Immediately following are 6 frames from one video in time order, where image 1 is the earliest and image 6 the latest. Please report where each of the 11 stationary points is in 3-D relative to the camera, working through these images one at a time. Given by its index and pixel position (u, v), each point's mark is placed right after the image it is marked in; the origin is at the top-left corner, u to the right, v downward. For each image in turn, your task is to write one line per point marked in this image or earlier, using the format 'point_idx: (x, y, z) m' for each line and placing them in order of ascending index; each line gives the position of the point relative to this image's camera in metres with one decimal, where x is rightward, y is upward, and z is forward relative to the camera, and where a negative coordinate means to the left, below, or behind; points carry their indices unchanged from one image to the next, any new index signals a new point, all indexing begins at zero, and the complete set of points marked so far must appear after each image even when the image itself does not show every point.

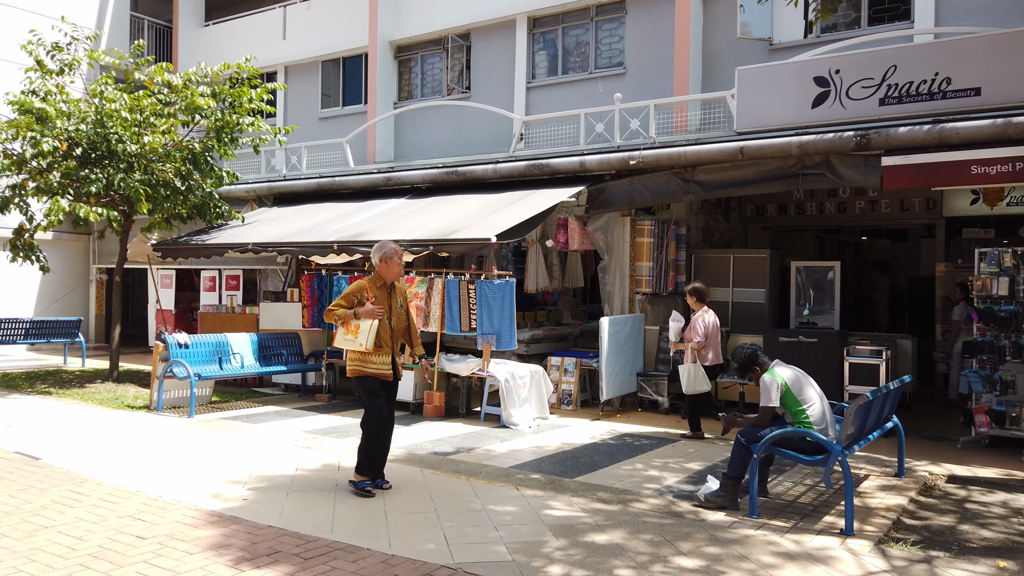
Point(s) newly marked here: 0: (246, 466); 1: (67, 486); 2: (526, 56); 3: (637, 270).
0: (-2.3, -1.6, +6.6) m
1: (-3.5, -1.5, +5.9) m
2: (+0.2, +4.3, +14.1) m
3: (+1.8, +0.3, +10.9) m
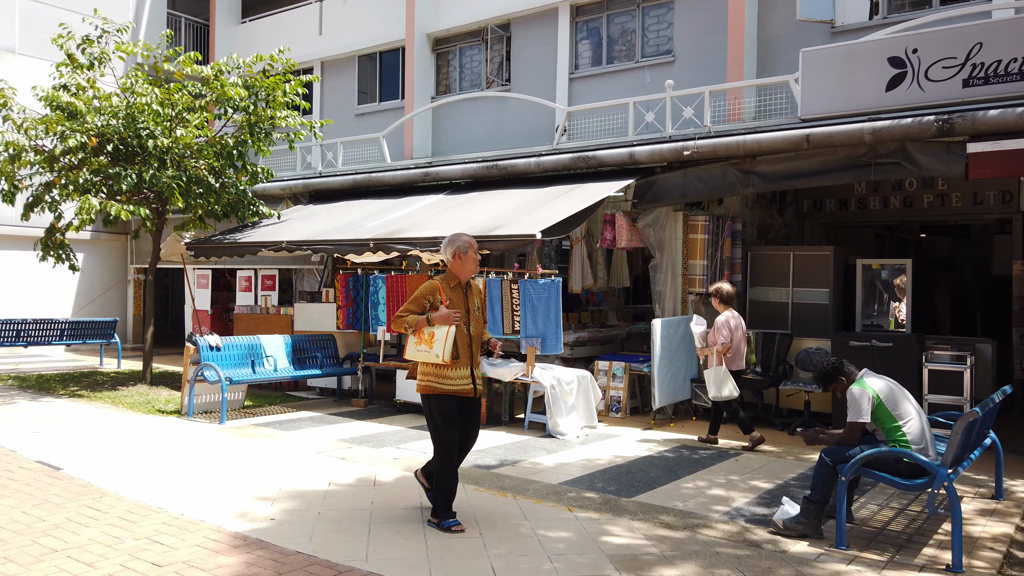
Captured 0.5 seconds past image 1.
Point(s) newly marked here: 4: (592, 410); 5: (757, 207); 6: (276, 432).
0: (-1.9, -1.6, +6.1) m
1: (-3.1, -1.5, +5.5) m
2: (+1.0, +4.3, +13.5) m
3: (+2.4, +0.3, +10.2) m
4: (+0.9, -1.4, +8.9) m
5: (+3.8, +1.3, +11.8) m
6: (-2.6, -1.6, +8.2) m
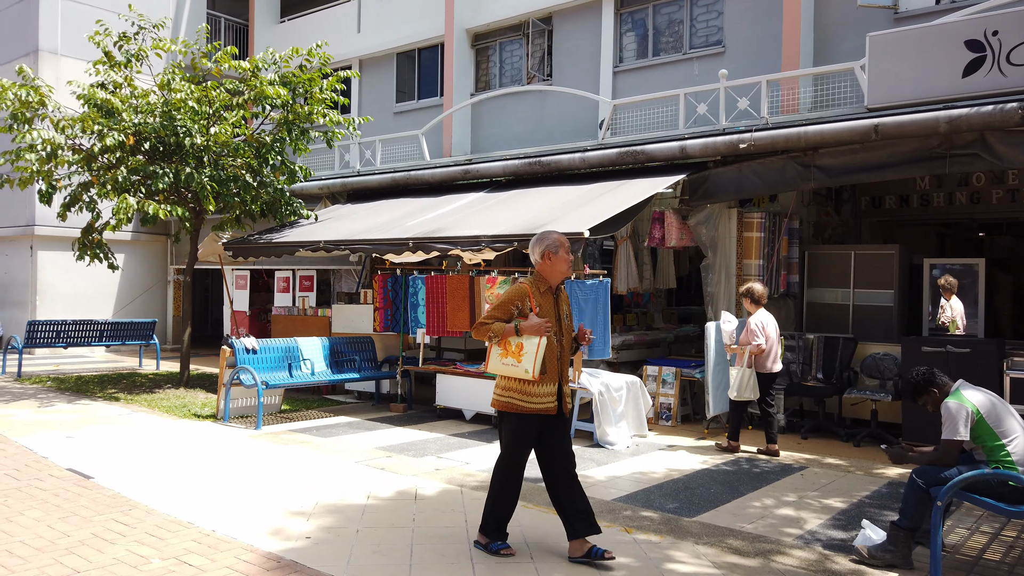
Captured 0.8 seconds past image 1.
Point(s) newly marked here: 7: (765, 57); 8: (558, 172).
0: (-1.5, -1.6, +5.8) m
1: (-2.7, -1.5, +5.2) m
2: (+1.7, +4.3, +13.1) m
3: (+2.9, +0.3, +9.7) m
4: (+1.4, -1.5, +8.4) m
5: (+4.4, +1.2, +11.2) m
6: (-2.1, -1.6, +7.9) m
7: (+3.8, +3.4, +11.4) m
8: (+0.7, +1.7, +10.9) m
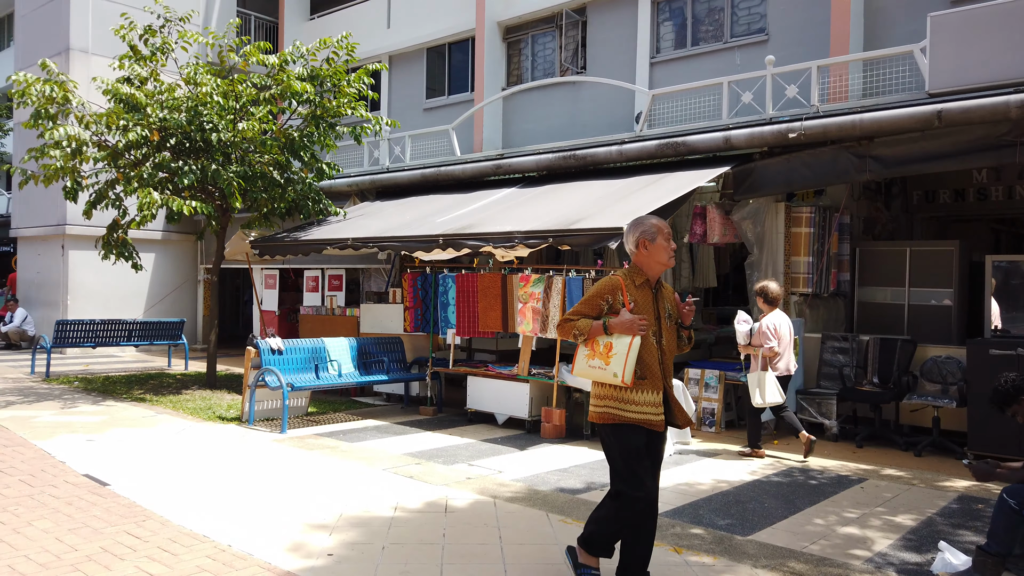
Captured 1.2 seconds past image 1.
0: (-1.3, -1.5, +5.4) m
1: (-2.5, -1.5, +4.9) m
2: (+2.3, +4.3, +12.6) m
3: (+3.4, +0.3, +9.1) m
4: (+1.8, -1.4, +8.0) m
5: (+4.9, +1.3, +10.6) m
6: (-1.7, -1.6, +7.6) m
7: (+4.3, +3.5, +10.8) m
8: (+1.1, +1.7, +10.5) m
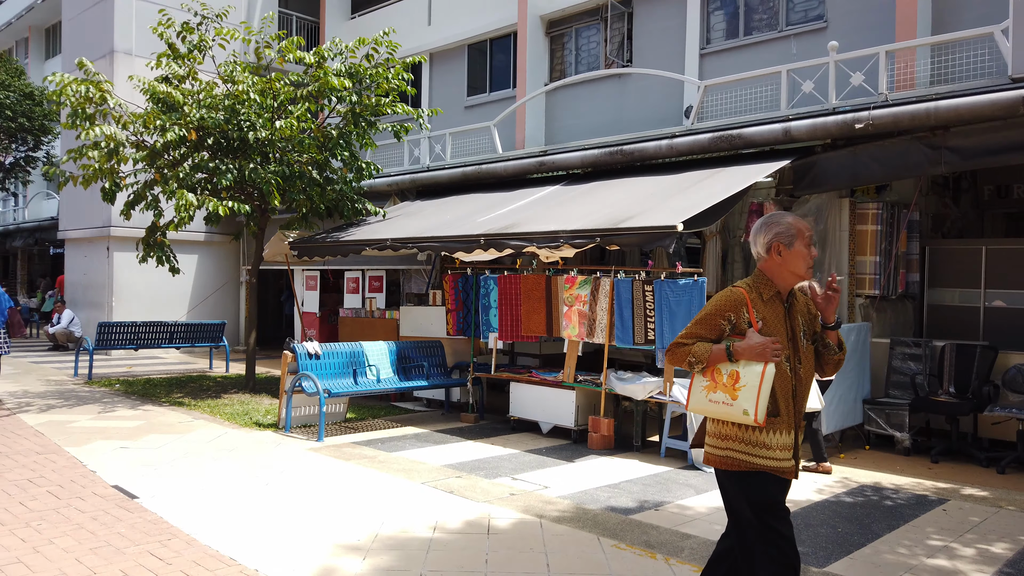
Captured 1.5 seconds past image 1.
0: (-0.9, -1.6, +5.1) m
1: (-2.2, -1.6, +4.6) m
2: (+3.0, +4.3, +12.0) m
3: (+3.9, +0.3, +8.5) m
4: (+2.3, -1.5, +7.5) m
5: (+5.5, +1.2, +9.9) m
6: (-1.3, -1.6, +7.3) m
7: (+4.9, +3.4, +10.1) m
8: (+1.7, +1.7, +10.0) m
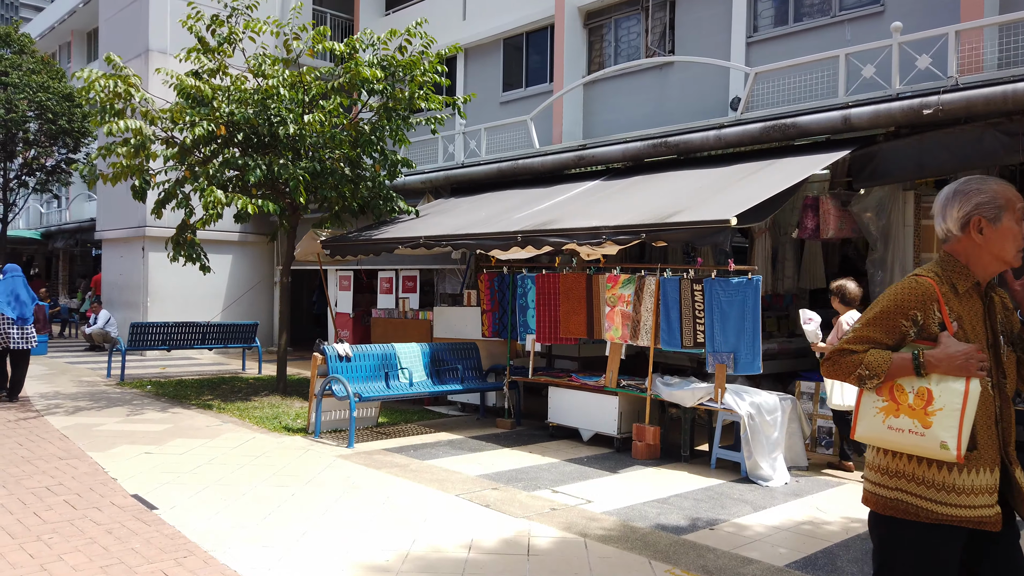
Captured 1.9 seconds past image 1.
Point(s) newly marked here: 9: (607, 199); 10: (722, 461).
0: (-0.7, -1.6, +4.7) m
1: (-2.0, -1.5, +4.3) m
2: (+3.5, +4.3, +11.5) m
3: (+4.3, +0.3, +7.9) m
4: (+2.6, -1.5, +6.9) m
5: (+6.0, +1.3, +9.3) m
6: (-0.9, -1.6, +6.9) m
7: (+5.3, +3.4, +9.5) m
8: (+2.2, +1.7, +9.5) m
9: (+1.1, +1.0, +8.8) m
10: (+2.0, -1.7, +7.3) m
